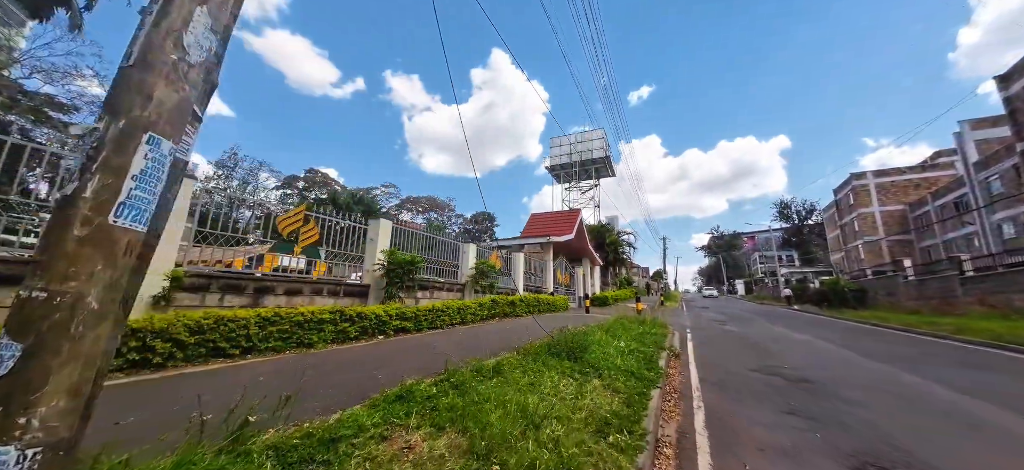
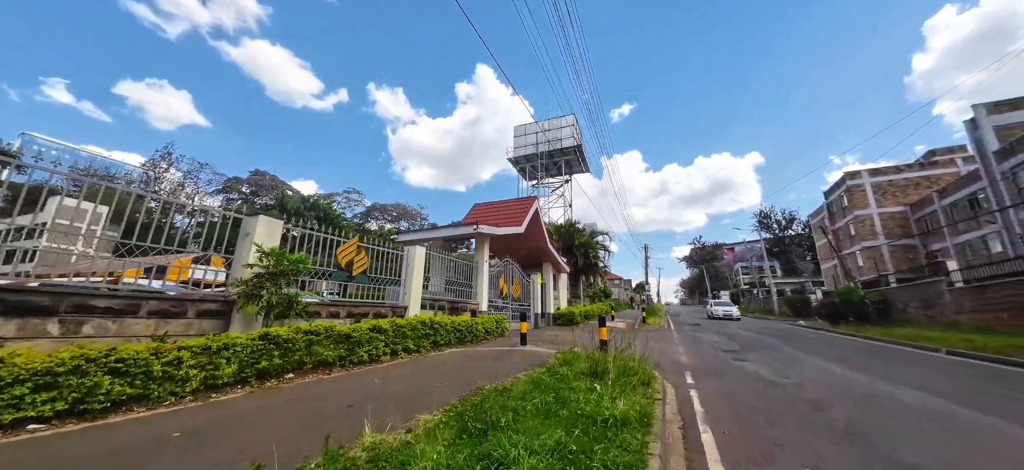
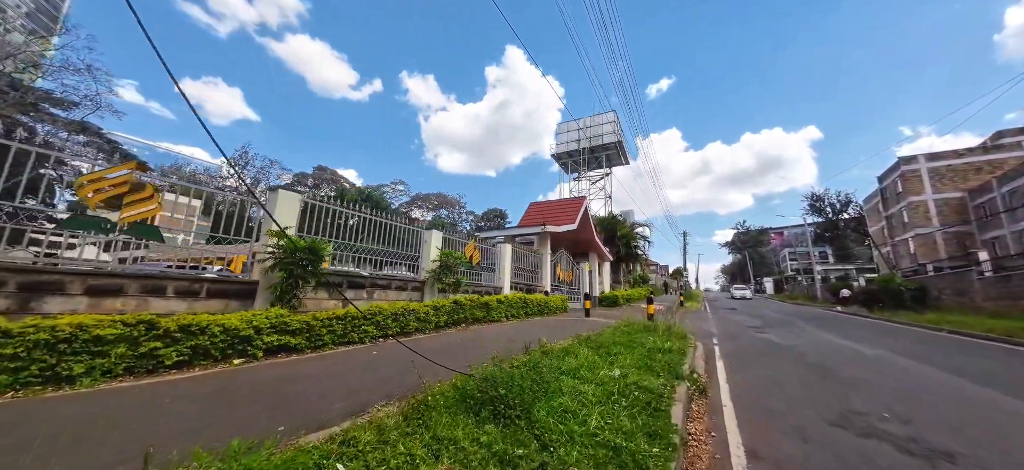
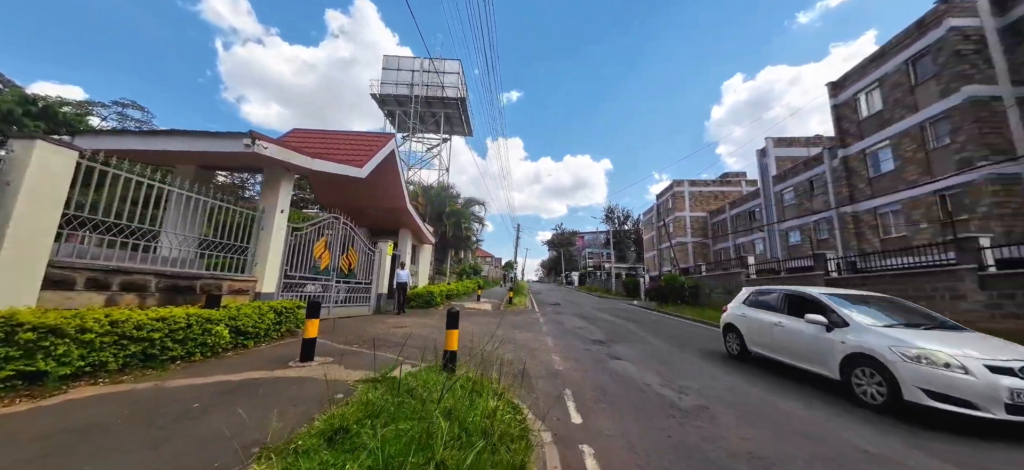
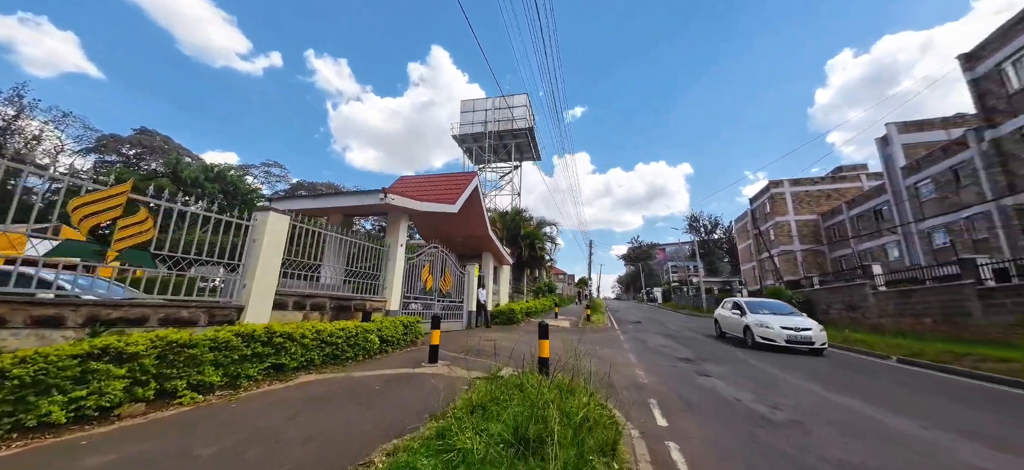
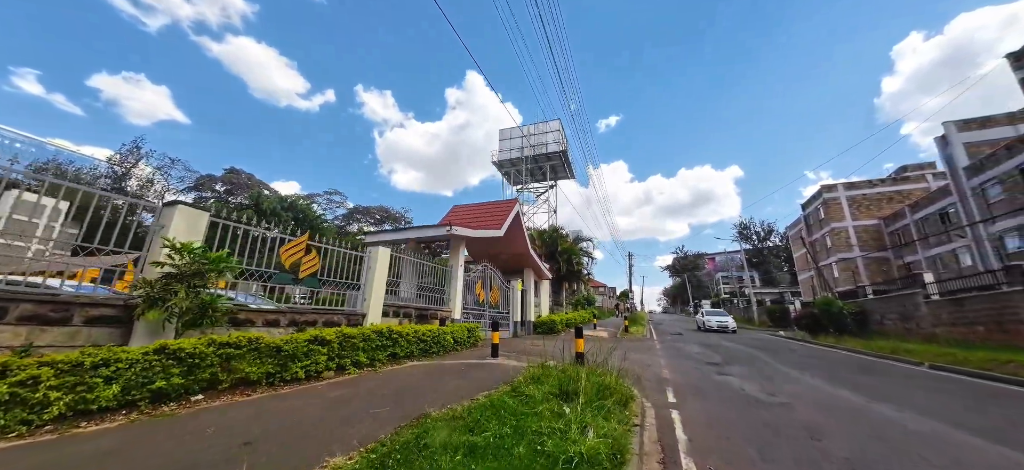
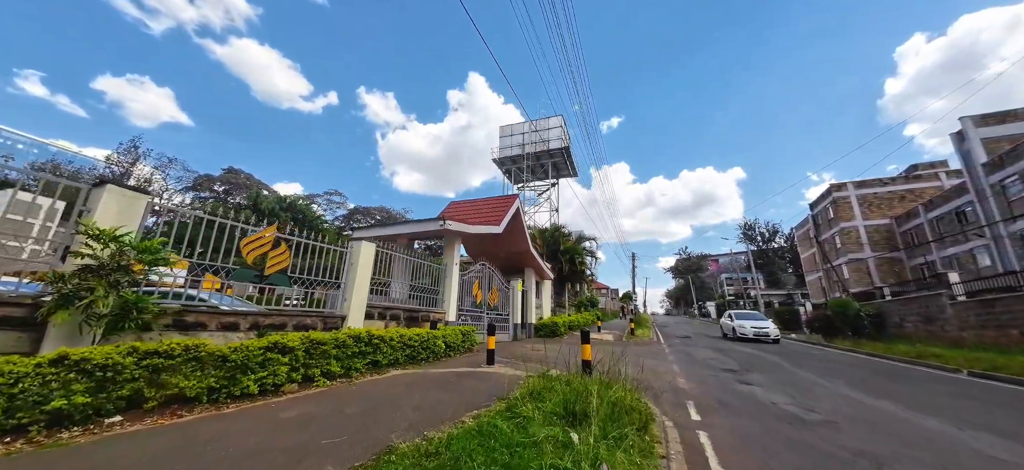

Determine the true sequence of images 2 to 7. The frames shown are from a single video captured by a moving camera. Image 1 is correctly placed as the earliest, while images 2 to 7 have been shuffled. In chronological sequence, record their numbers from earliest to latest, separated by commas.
3, 2, 6, 7, 5, 4
